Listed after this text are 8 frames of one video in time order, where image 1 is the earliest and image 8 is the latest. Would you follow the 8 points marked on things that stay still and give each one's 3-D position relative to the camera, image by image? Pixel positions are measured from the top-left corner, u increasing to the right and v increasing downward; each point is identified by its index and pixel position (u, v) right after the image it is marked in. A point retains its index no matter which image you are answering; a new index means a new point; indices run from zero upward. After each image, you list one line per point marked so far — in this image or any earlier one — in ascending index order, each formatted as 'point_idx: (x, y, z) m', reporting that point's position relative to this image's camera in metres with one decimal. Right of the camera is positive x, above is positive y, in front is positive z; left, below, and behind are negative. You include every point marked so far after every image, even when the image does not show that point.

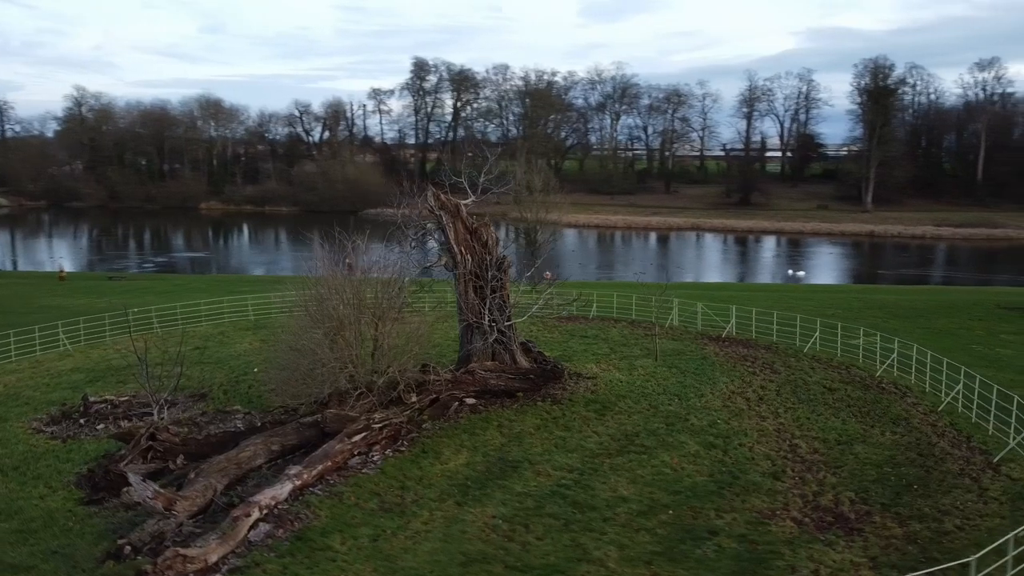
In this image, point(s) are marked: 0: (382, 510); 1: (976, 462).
0: (-2.2, -3.8, +13.7) m
1: (+8.9, -3.3, +15.5) m
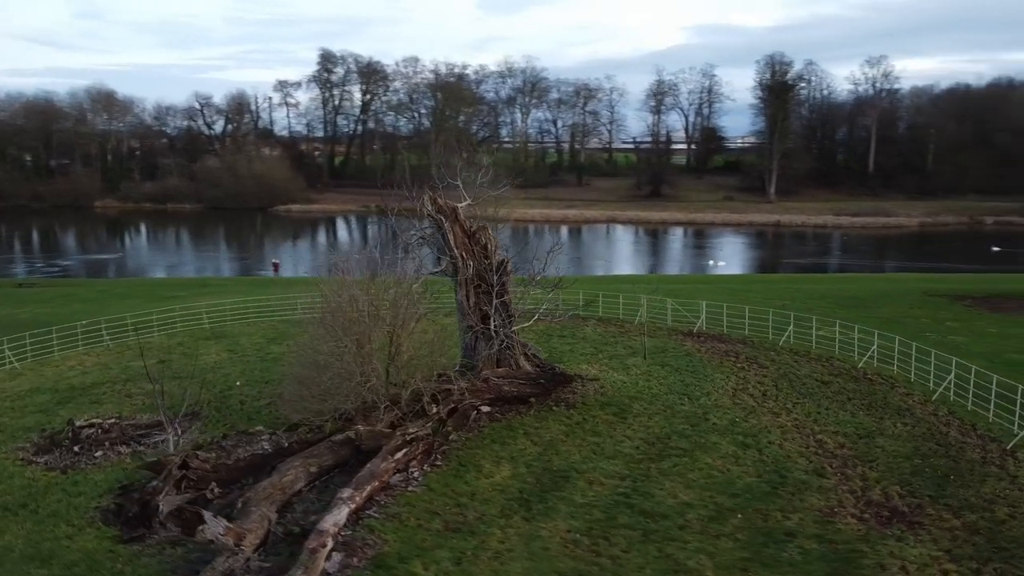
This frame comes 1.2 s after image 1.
0: (-1.0, -4.0, +13.3) m
1: (+9.8, -3.2, +16.4) m
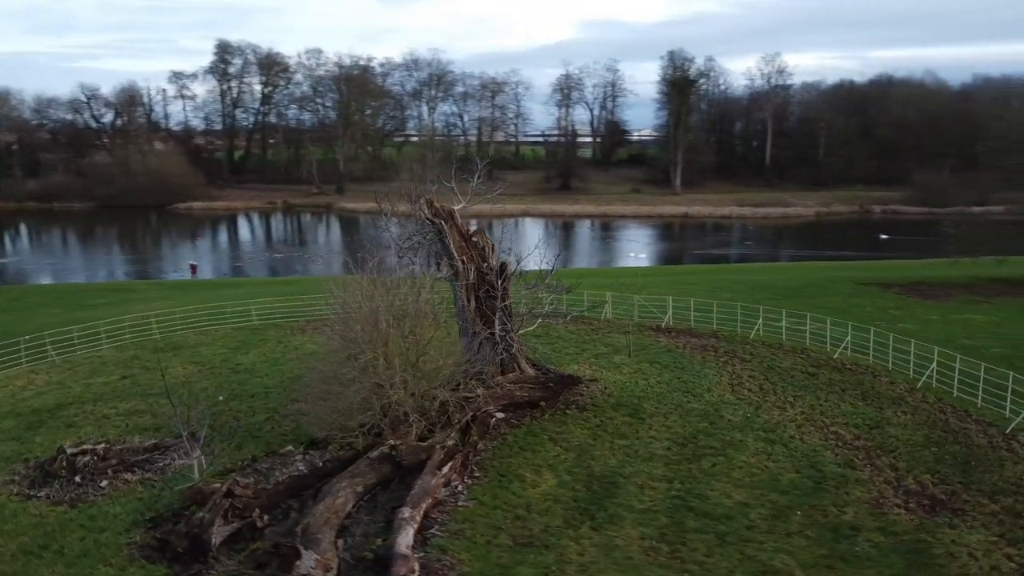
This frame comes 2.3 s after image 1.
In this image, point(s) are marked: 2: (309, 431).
0: (+0.2, -4.2, +13.1) m
1: (+10.5, -3.1, +17.5) m
2: (-4.3, -3.2, +18.0) m
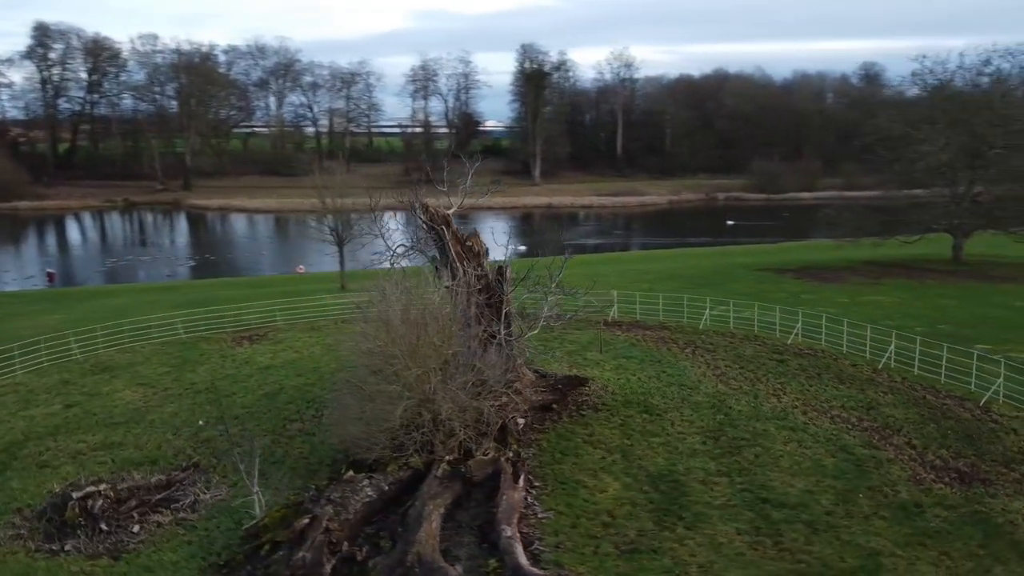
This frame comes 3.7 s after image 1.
0: (+1.9, -4.3, +13.2) m
1: (+11.1, -2.8, +19.5) m
2: (-3.5, -3.5, +17.2) m
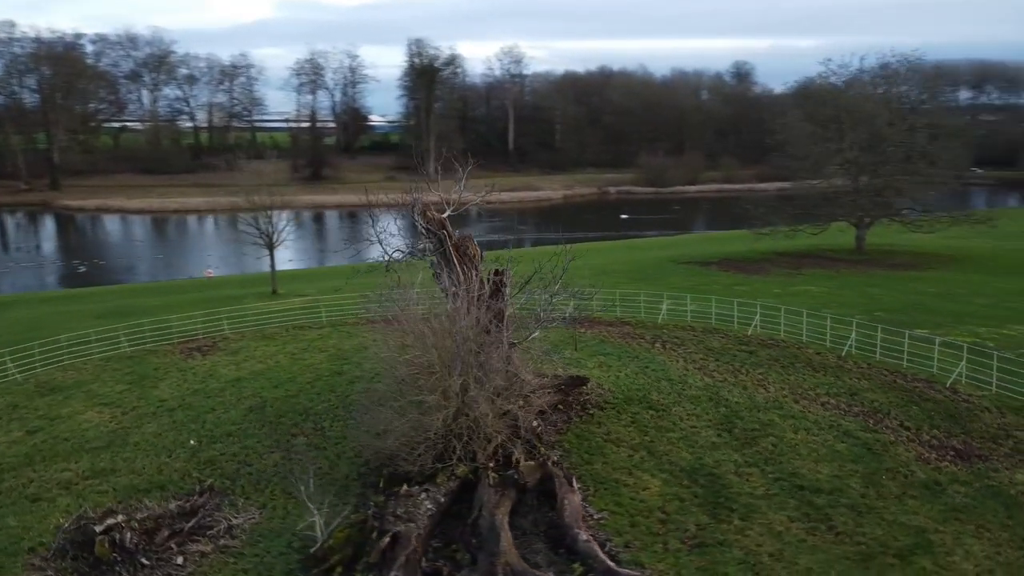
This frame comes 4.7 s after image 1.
0: (+3.1, -4.4, +13.7) m
1: (+11.3, -2.6, +21.2) m
2: (-2.8, -3.7, +16.9) m
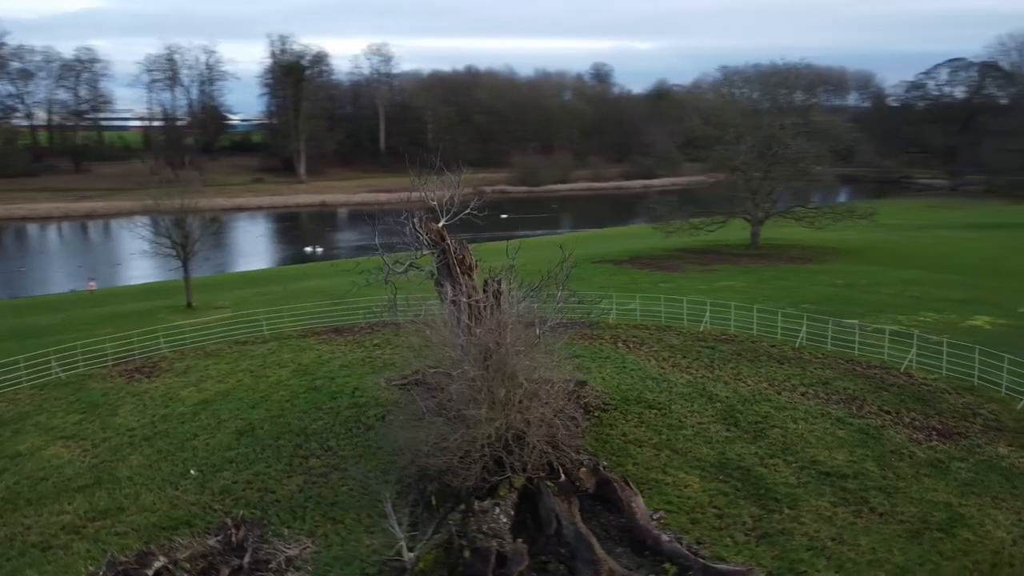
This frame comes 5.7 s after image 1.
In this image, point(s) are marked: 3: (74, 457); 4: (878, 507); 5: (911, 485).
0: (+4.5, -4.5, +14.5) m
1: (+11.1, -2.5, +23.3) m
2: (-1.9, -4.0, +16.6) m
3: (-10.7, -4.1, +19.9) m
4: (+6.9, -4.1, +15.3) m
5: (+8.0, -3.9, +16.2) m
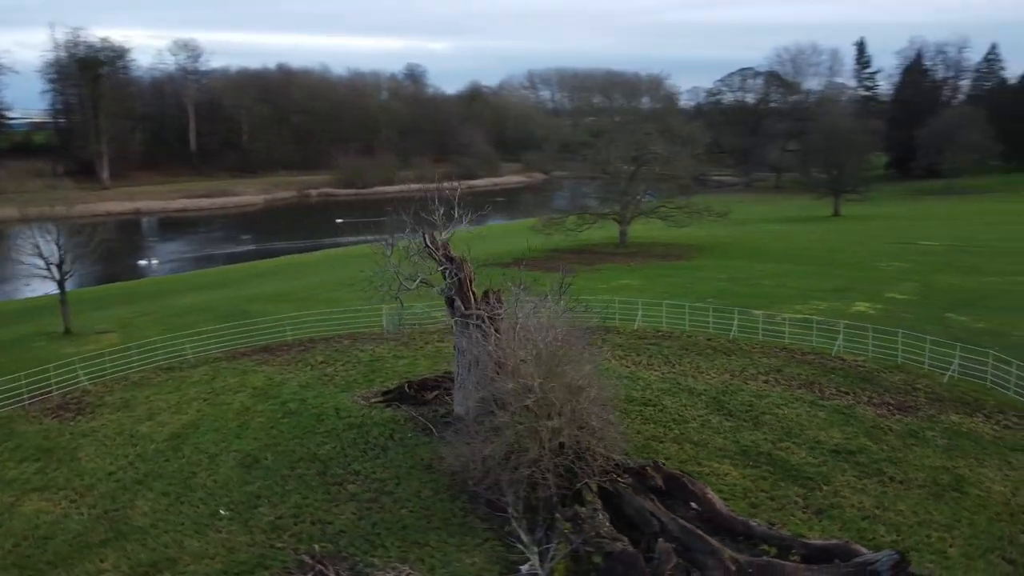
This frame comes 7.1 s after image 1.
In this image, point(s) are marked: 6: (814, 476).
0: (+6.2, -4.5, +16.3) m
1: (+10.4, -2.3, +26.5) m
2: (-0.5, -4.3, +16.9) m
3: (-9.9, -4.9, +17.9) m
4: (+8.3, -4.1, +17.6) m
5: (+9.2, -3.9, +18.8) m
6: (+6.7, -4.2, +17.8) m
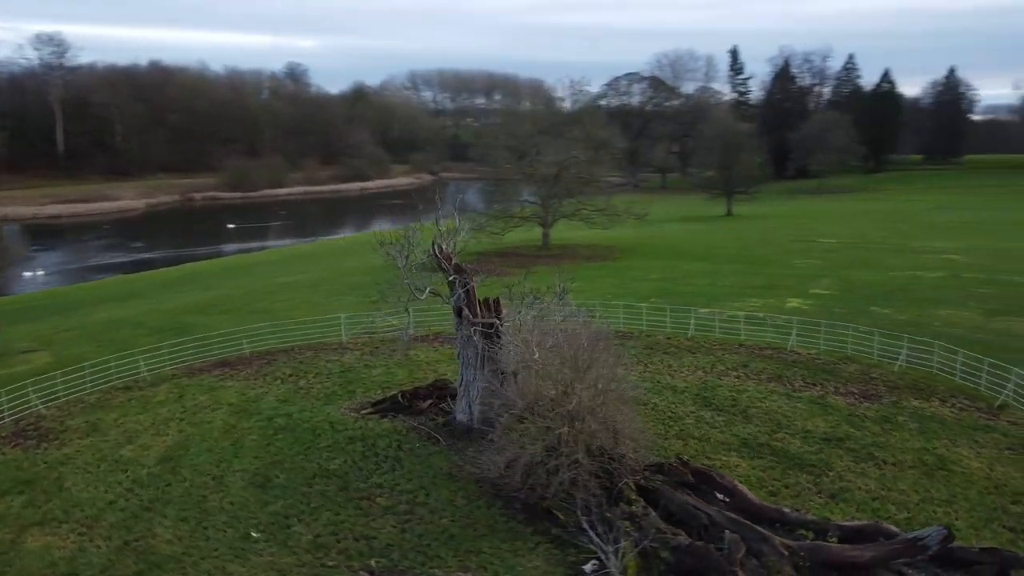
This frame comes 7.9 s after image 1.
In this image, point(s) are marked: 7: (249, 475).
0: (+7.0, -4.6, +17.7) m
1: (+9.7, -2.2, +28.4) m
2: (+0.3, -4.5, +17.3) m
3: (-9.1, -5.3, +17.0) m
4: (+9.0, -4.1, +19.4) m
5: (+9.6, -3.8, +20.6) m
6: (+7.3, -4.2, +19.3) m
7: (-6.4, -4.6, +19.9) m
